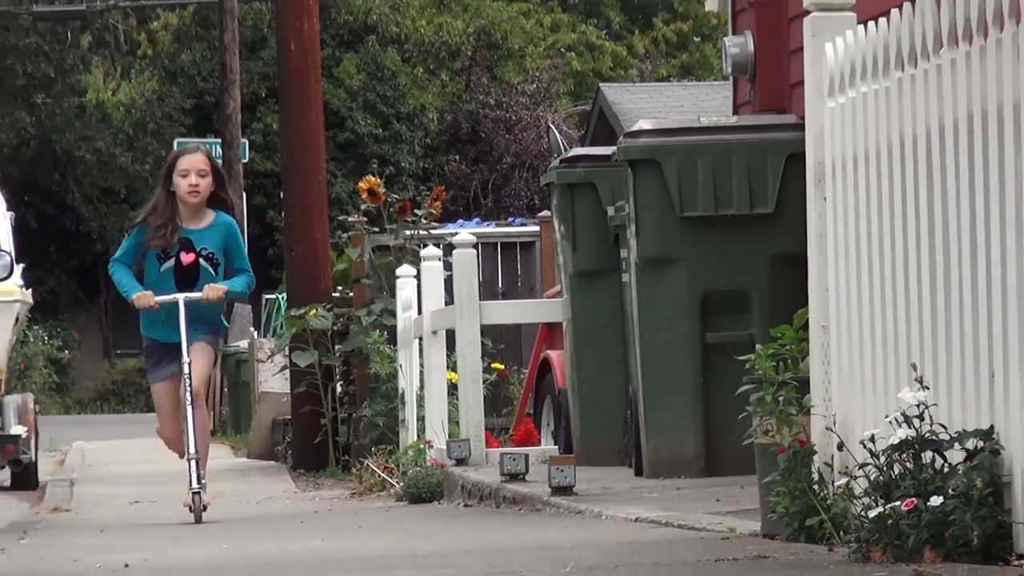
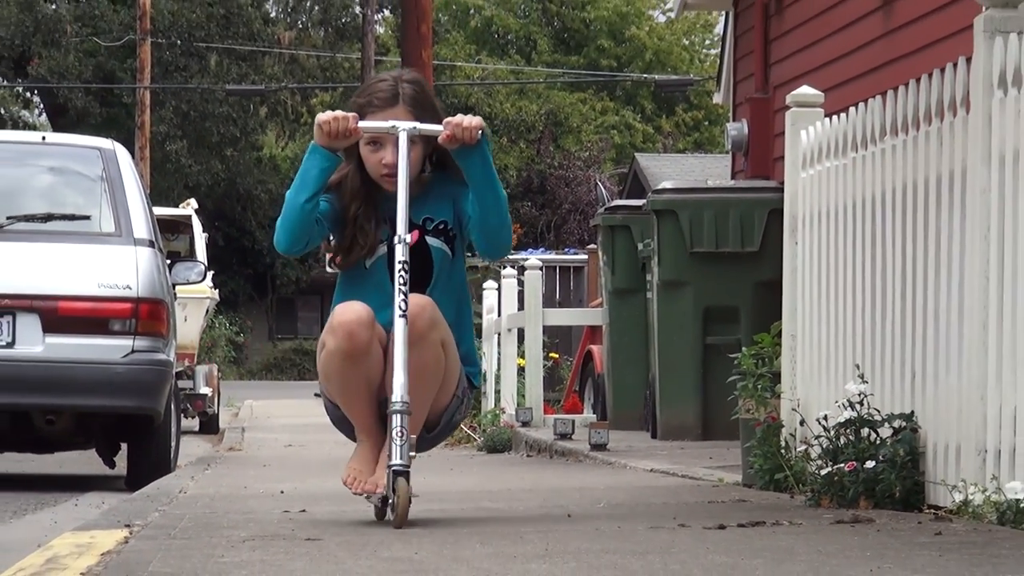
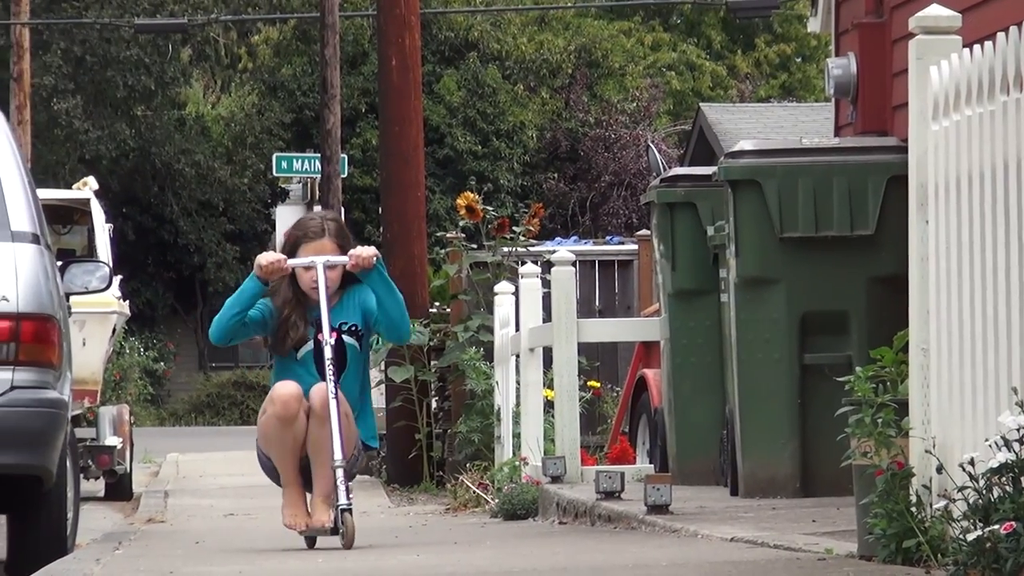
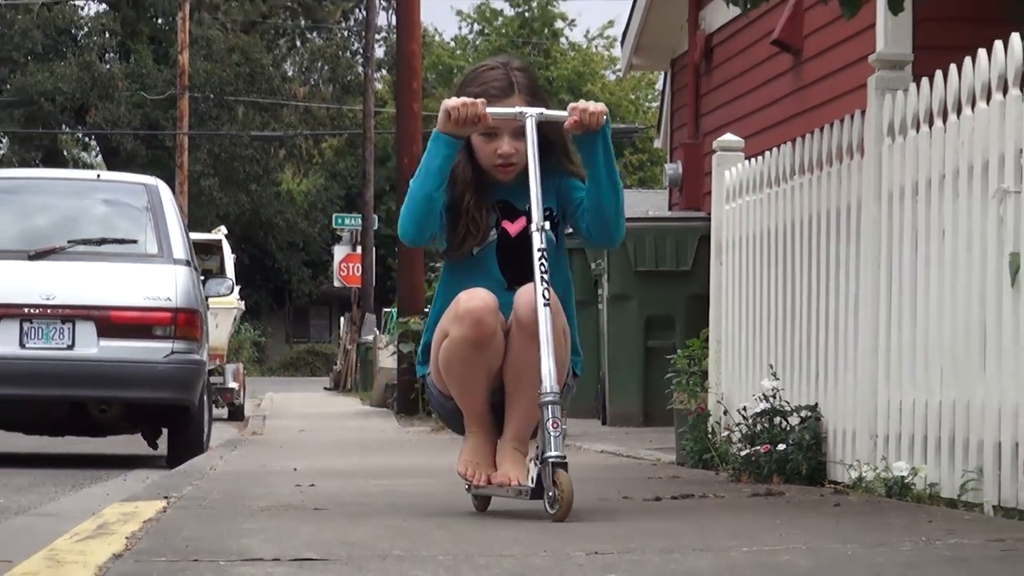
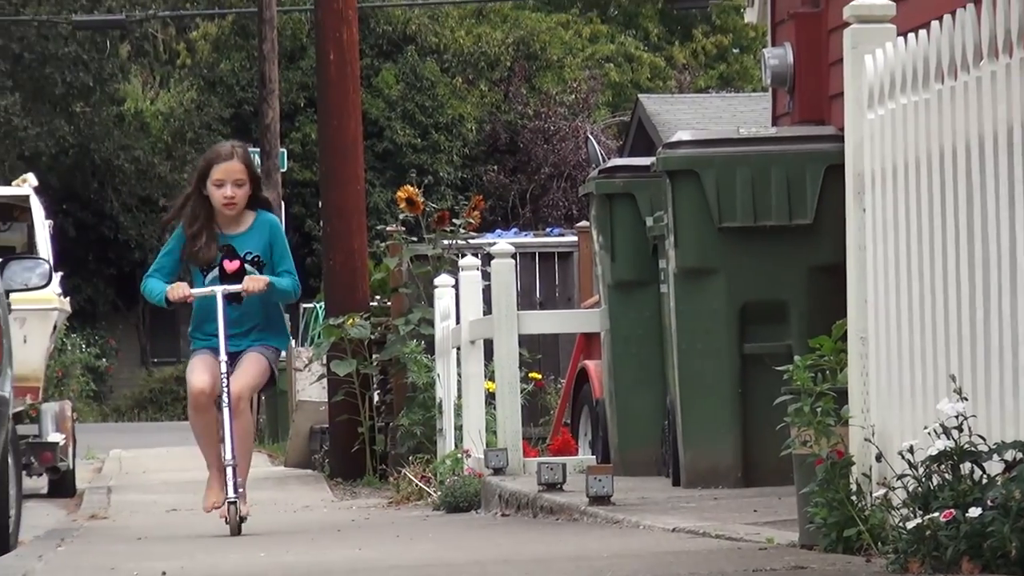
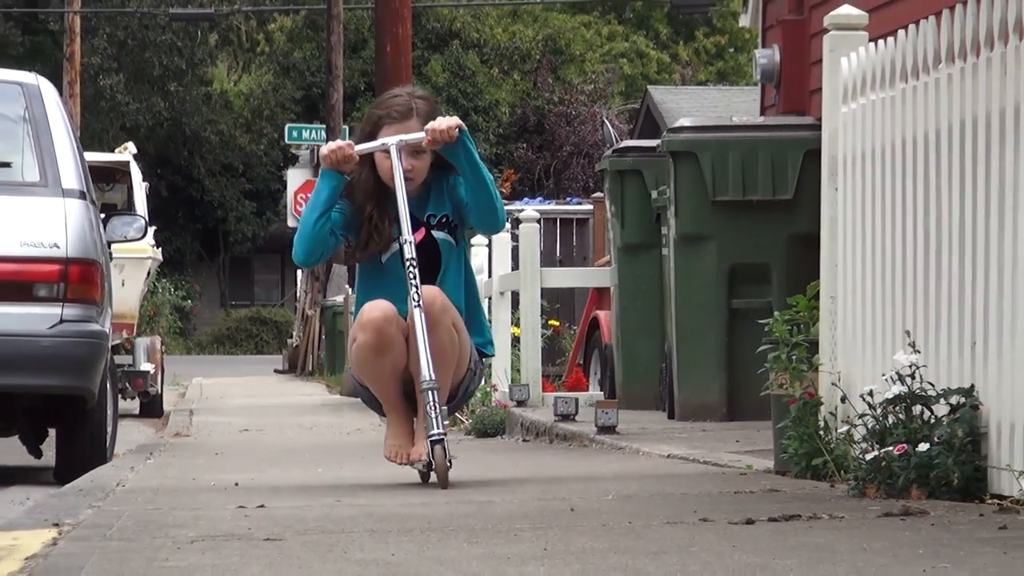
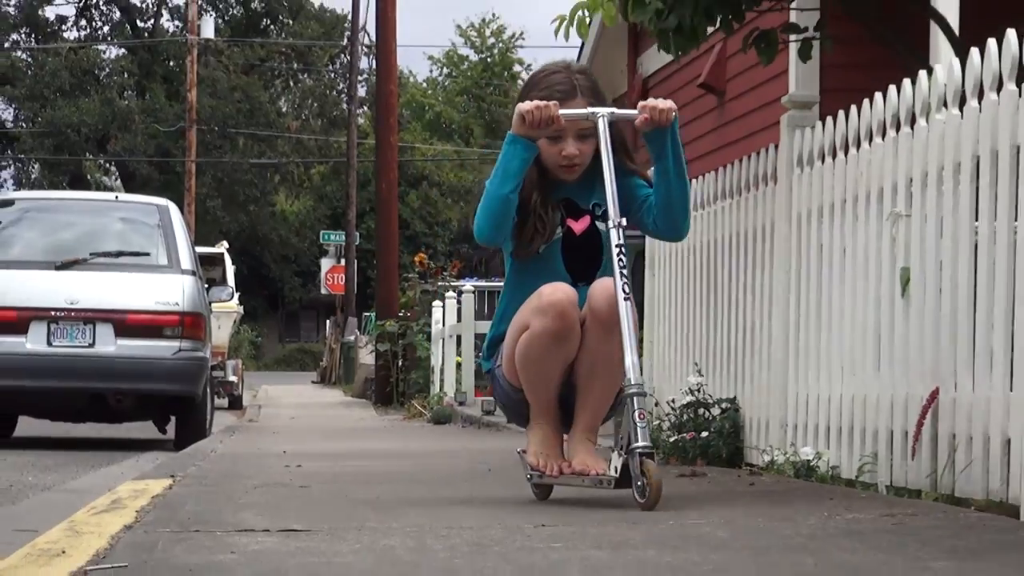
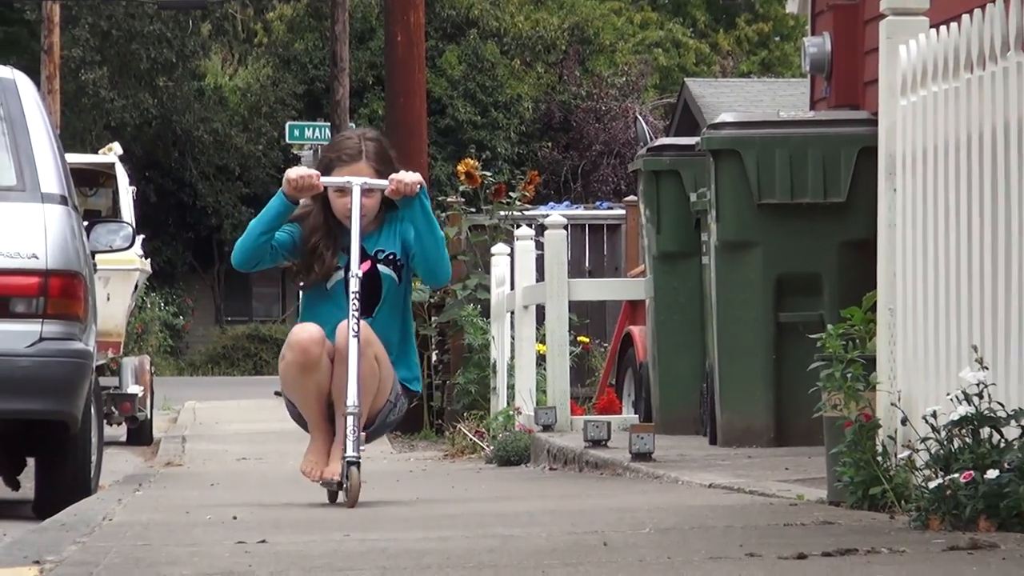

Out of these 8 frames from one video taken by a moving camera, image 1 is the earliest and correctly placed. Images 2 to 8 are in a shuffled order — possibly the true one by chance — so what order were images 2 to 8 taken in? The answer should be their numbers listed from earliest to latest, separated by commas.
5, 3, 8, 6, 2, 4, 7
